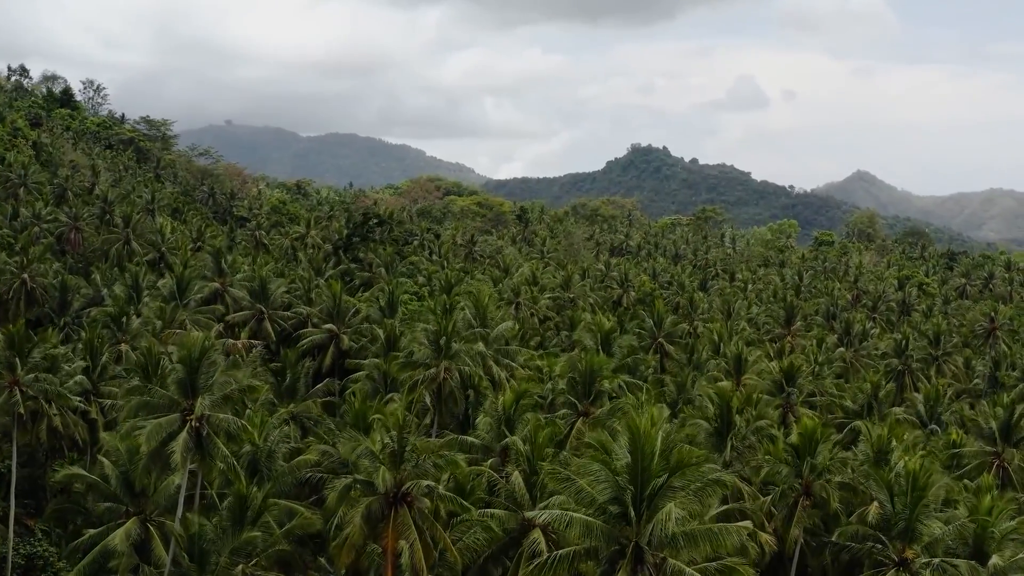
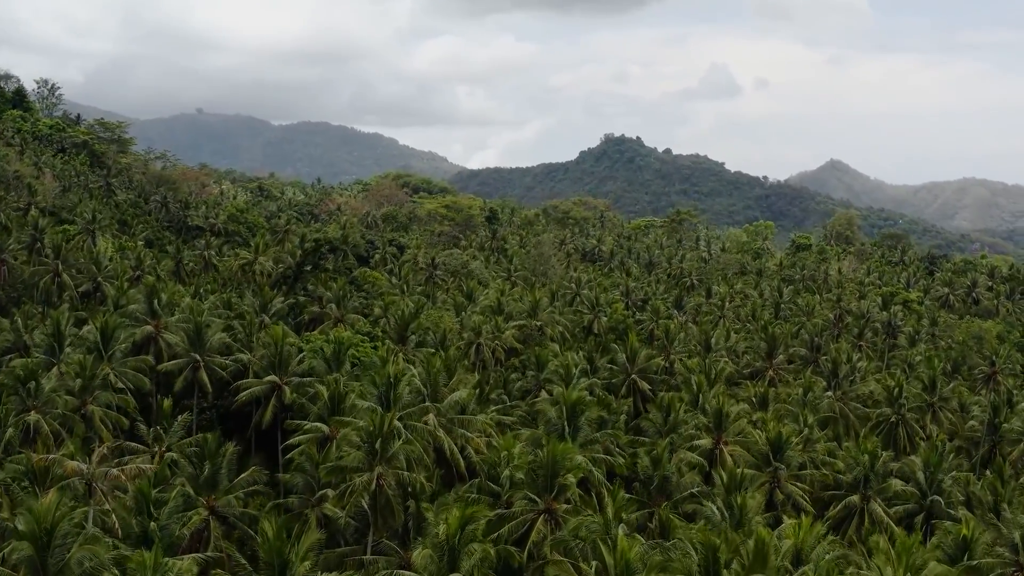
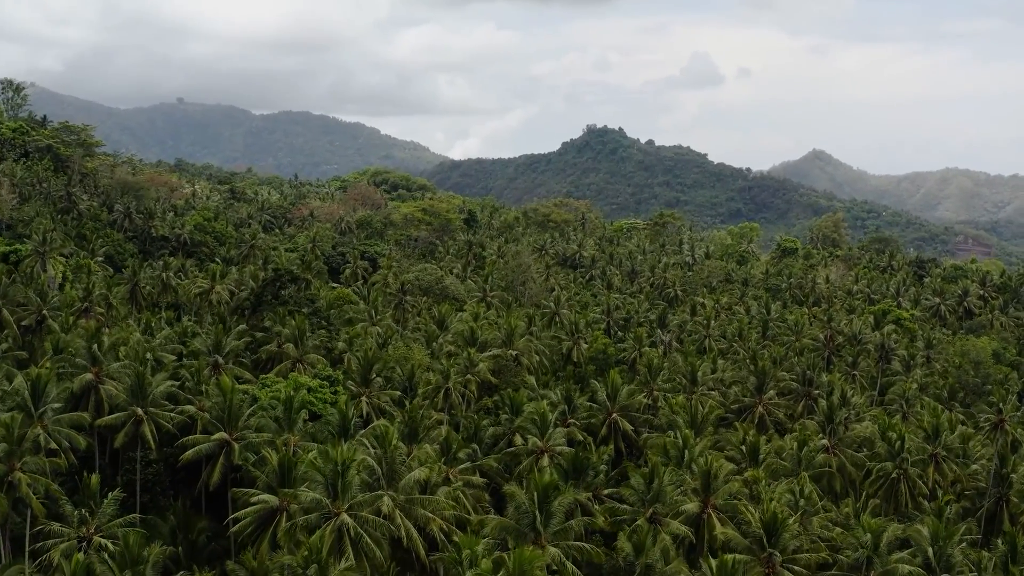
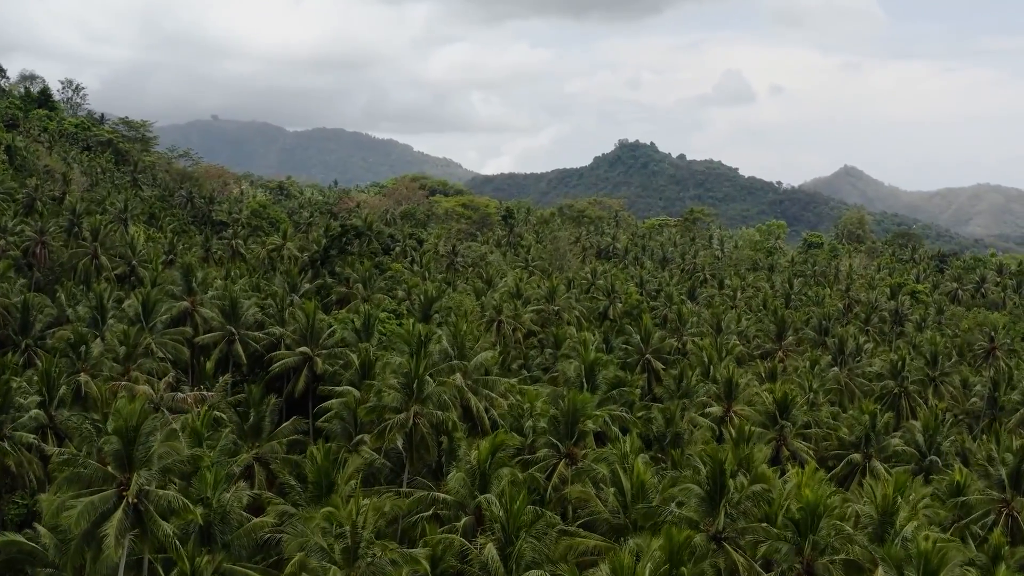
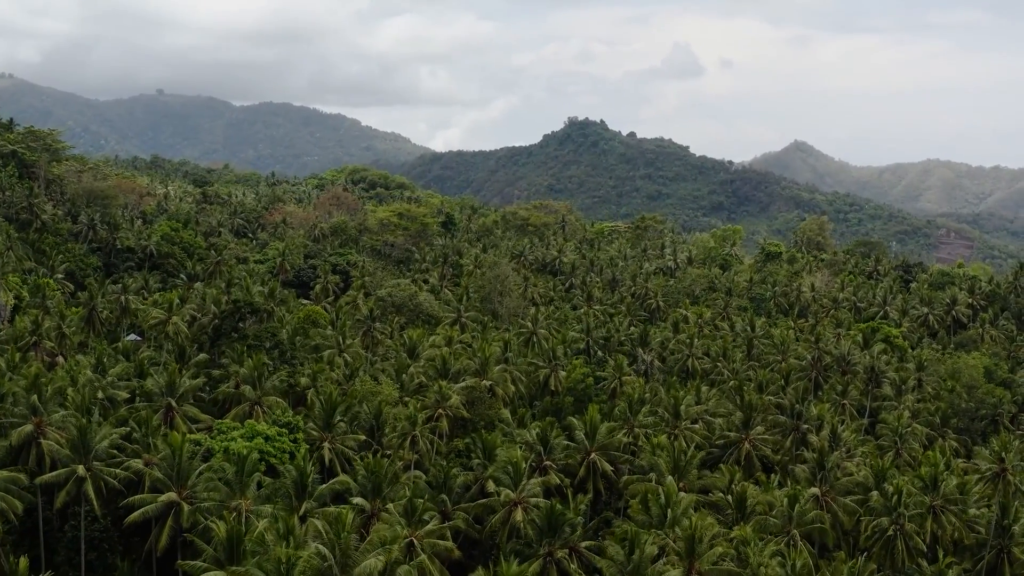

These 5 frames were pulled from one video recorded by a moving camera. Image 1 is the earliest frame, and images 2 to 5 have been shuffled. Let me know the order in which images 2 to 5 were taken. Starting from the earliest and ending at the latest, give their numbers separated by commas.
4, 2, 3, 5
